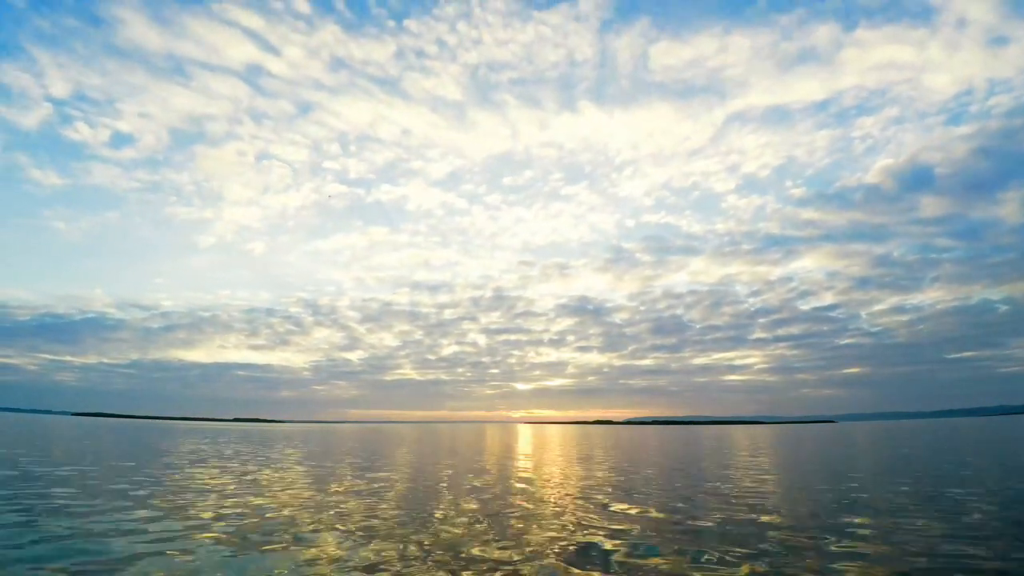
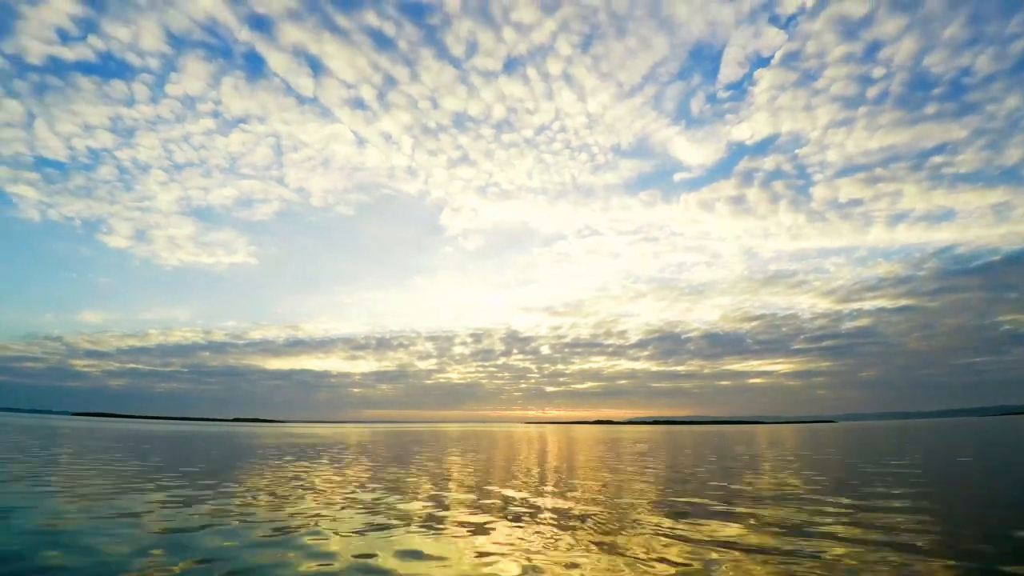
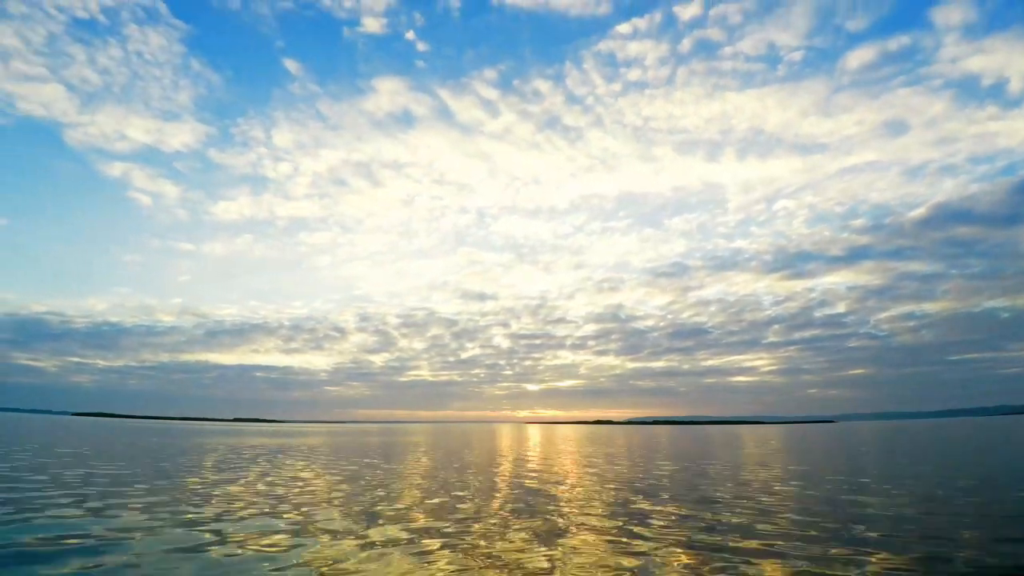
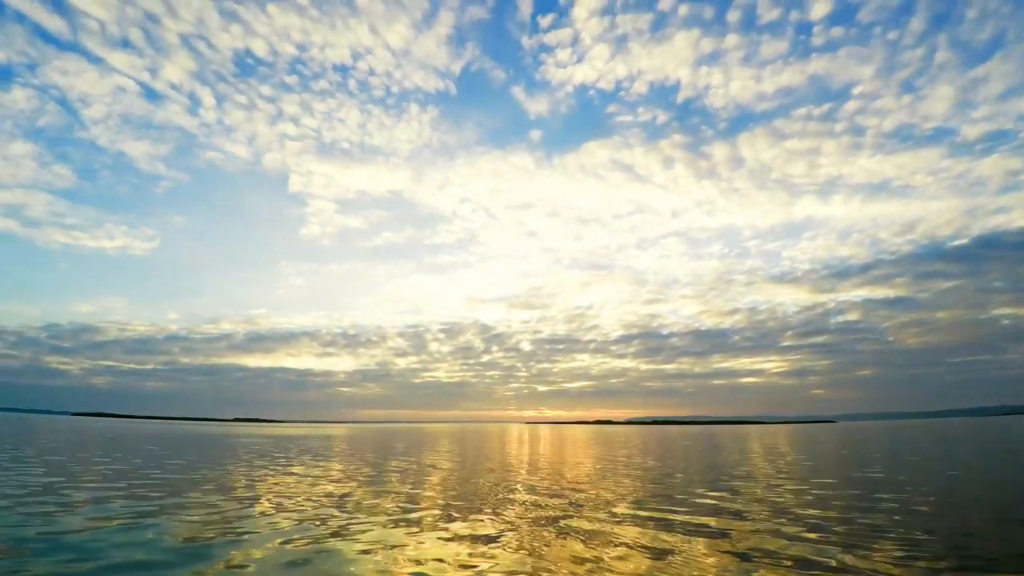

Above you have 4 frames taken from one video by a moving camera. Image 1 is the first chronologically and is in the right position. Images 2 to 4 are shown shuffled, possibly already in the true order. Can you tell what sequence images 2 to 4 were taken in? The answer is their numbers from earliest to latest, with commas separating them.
3, 4, 2
